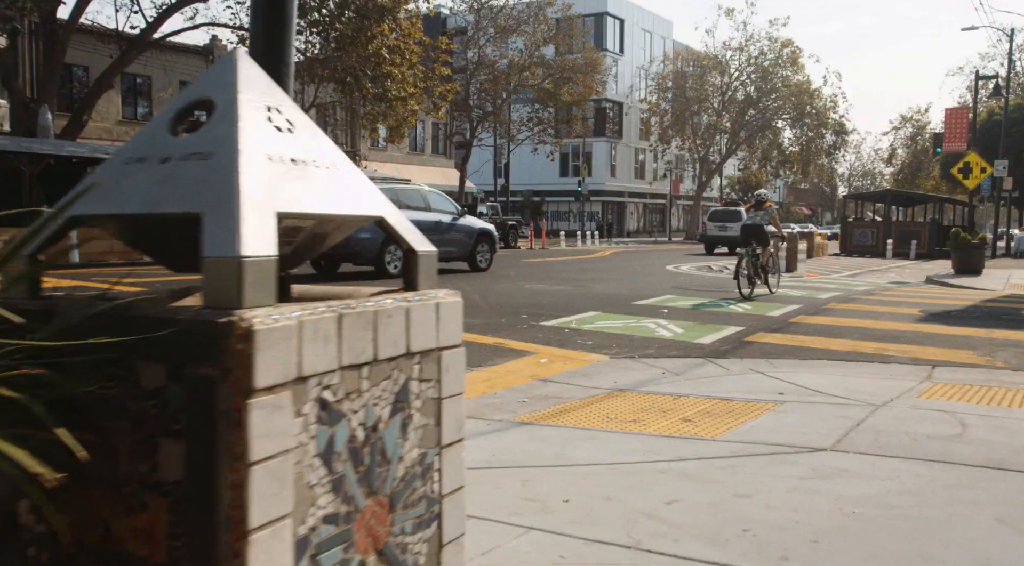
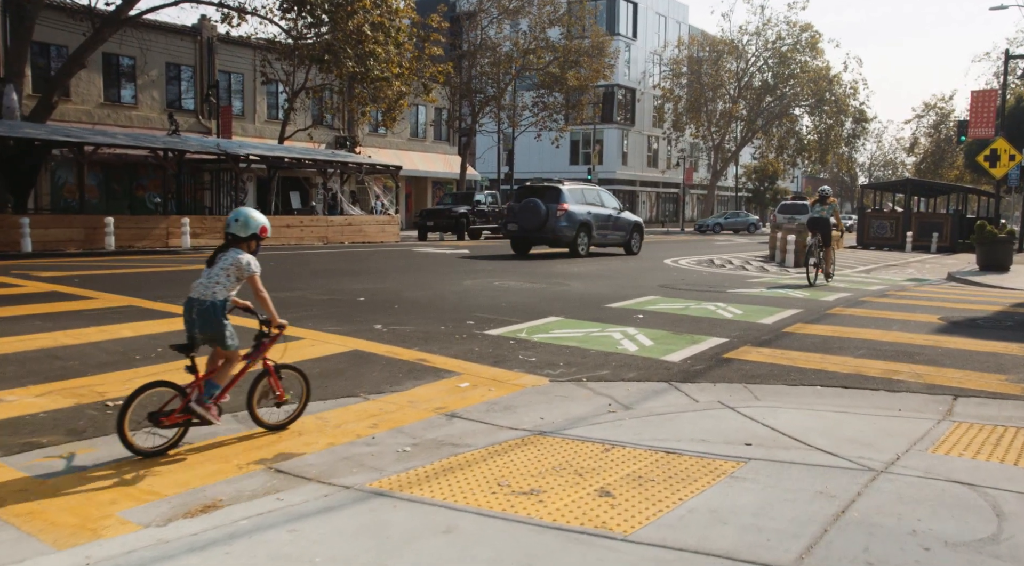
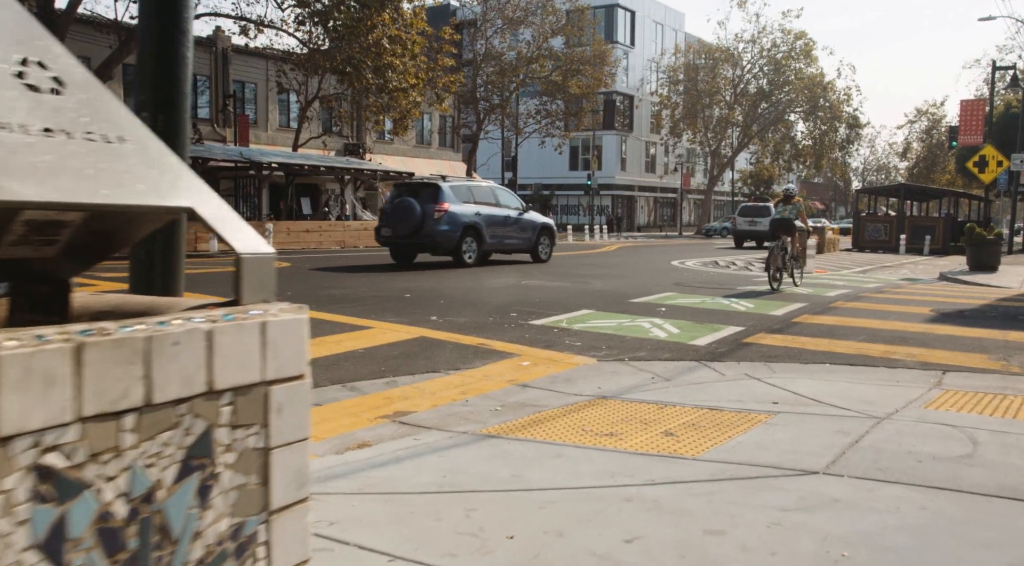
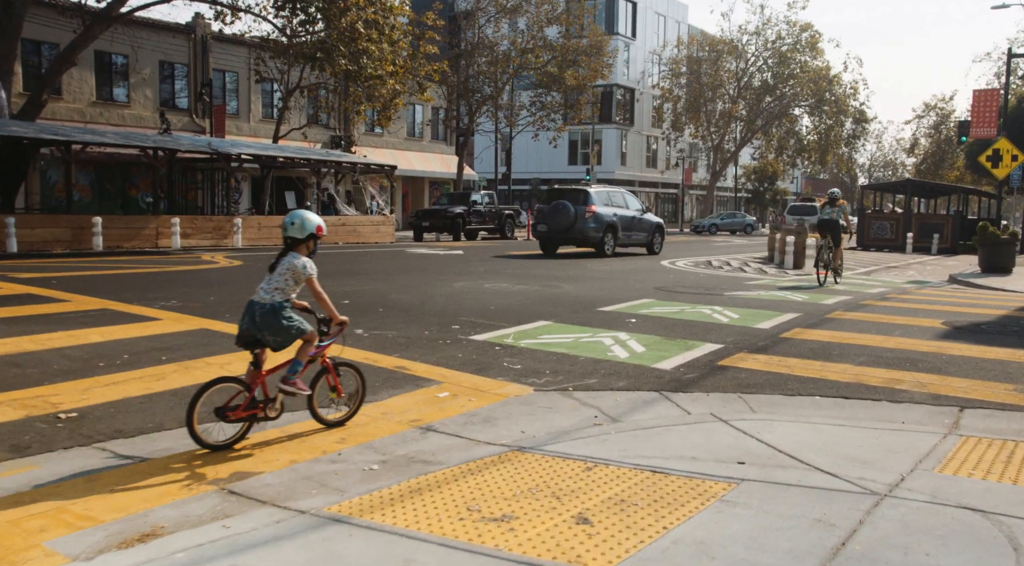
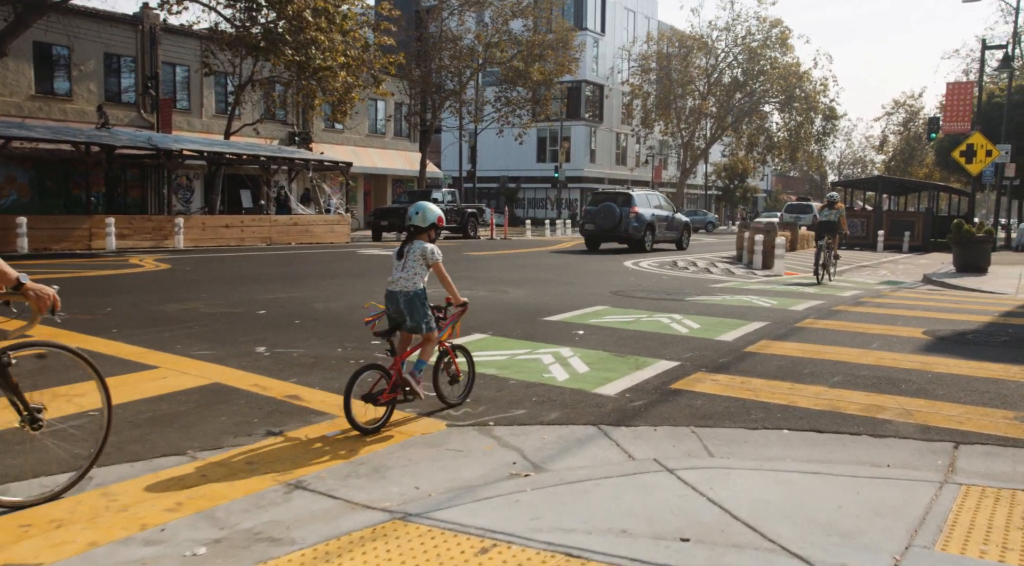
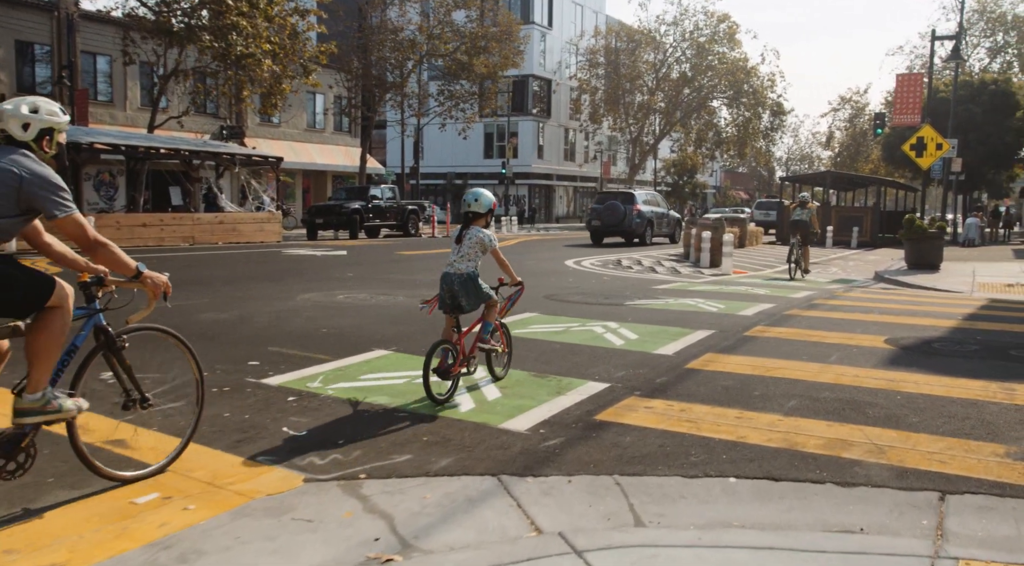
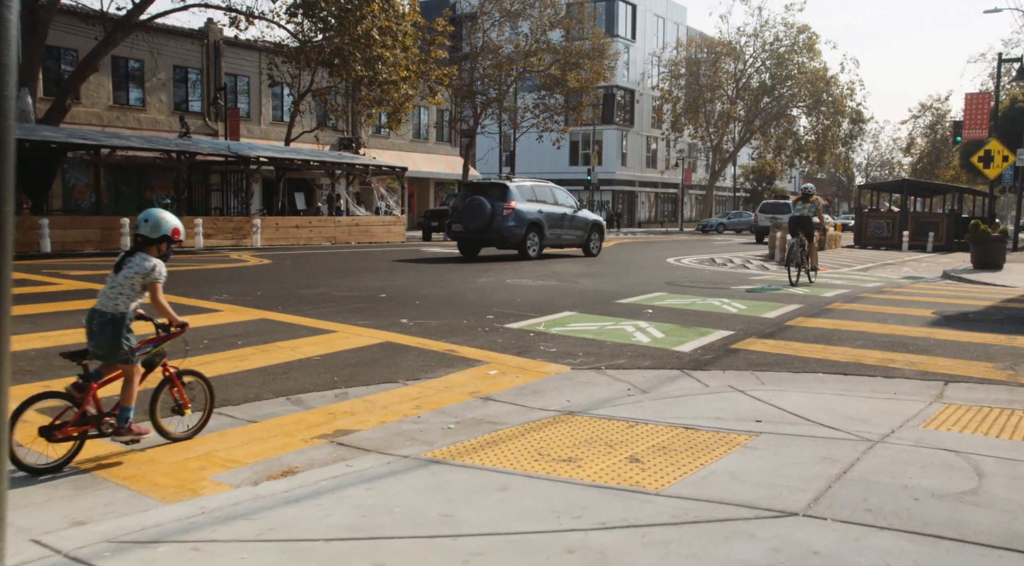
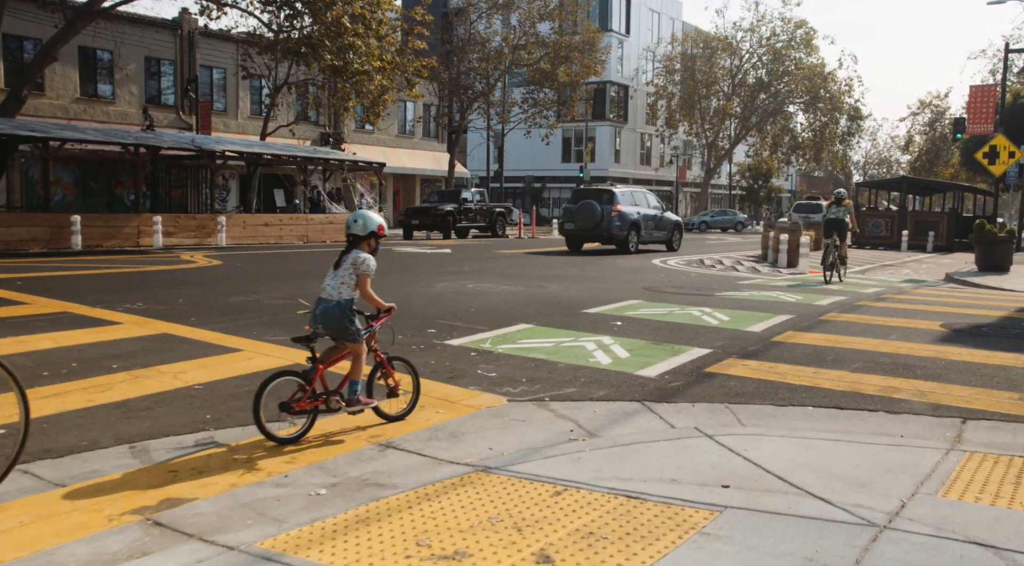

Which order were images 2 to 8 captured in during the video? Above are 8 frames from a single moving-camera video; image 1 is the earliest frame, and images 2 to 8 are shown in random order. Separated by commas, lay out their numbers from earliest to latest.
3, 7, 2, 4, 8, 5, 6
